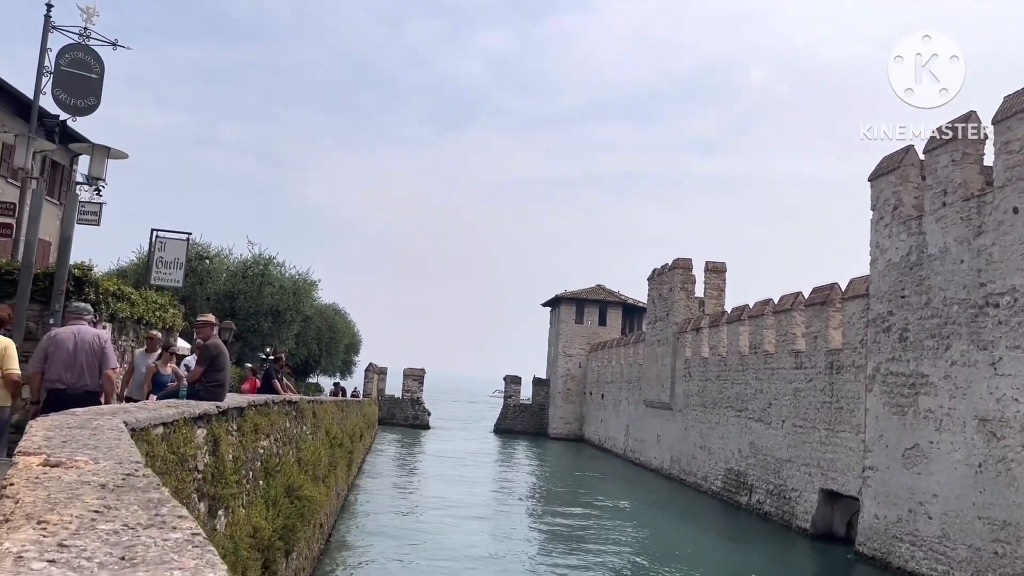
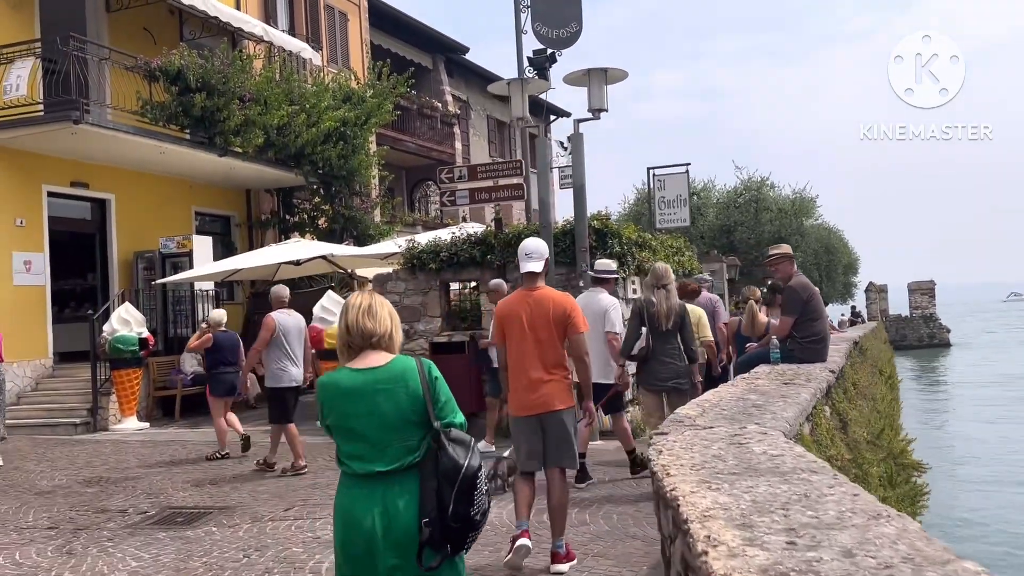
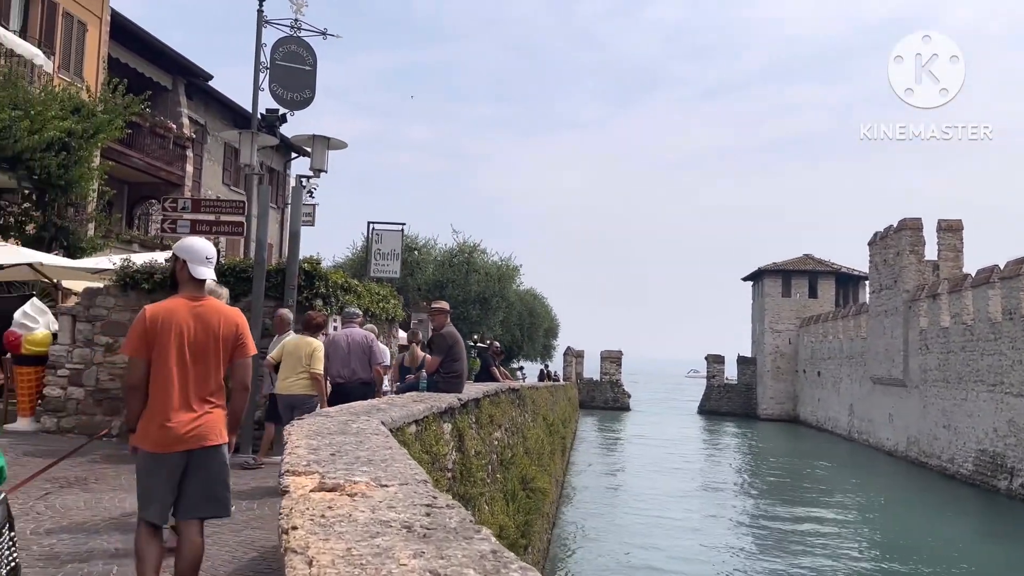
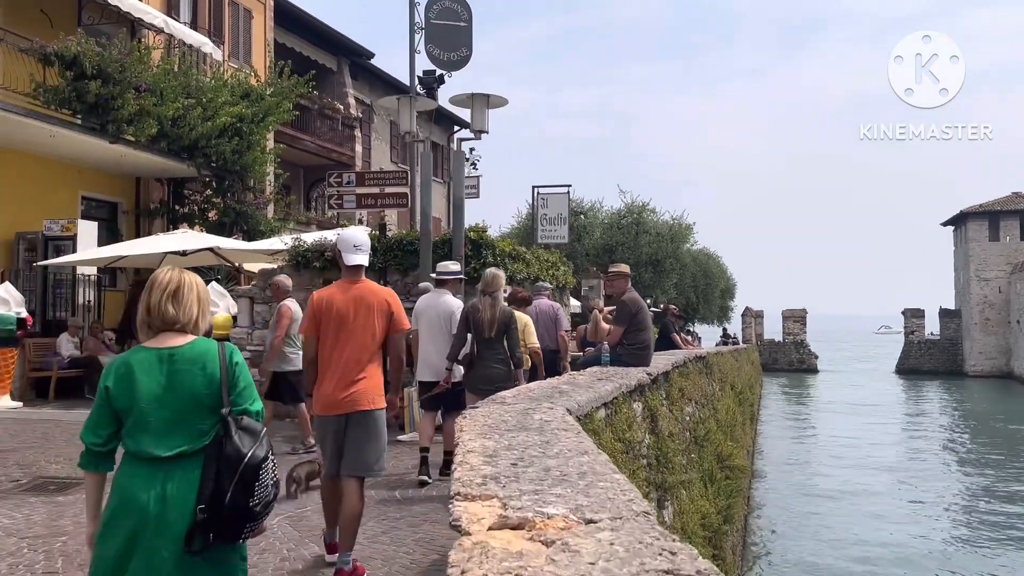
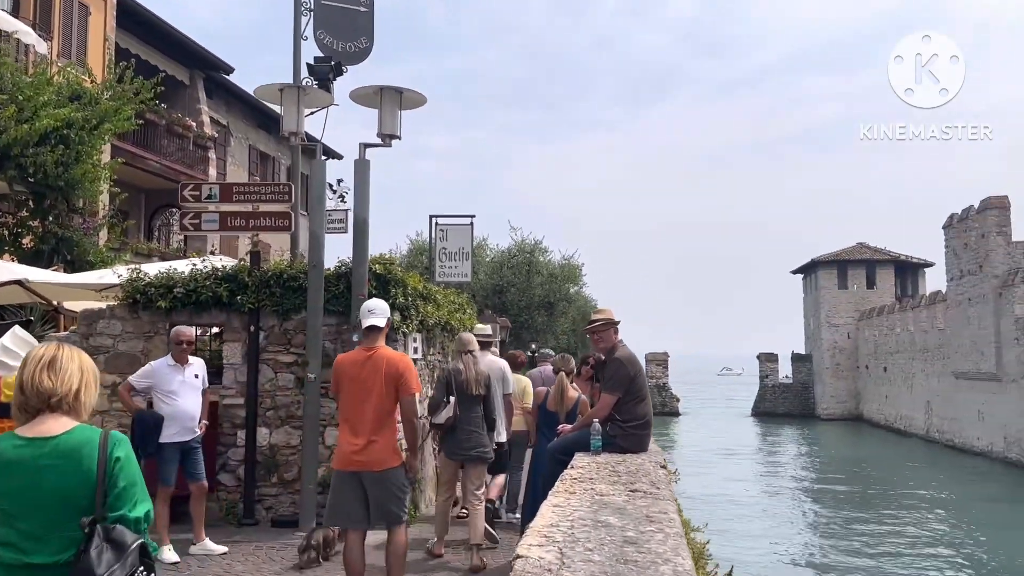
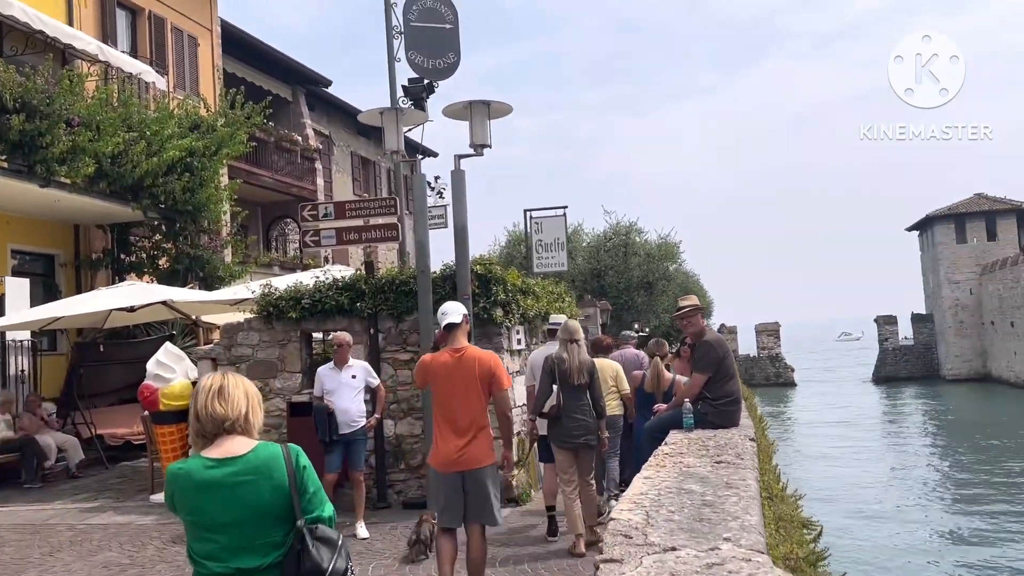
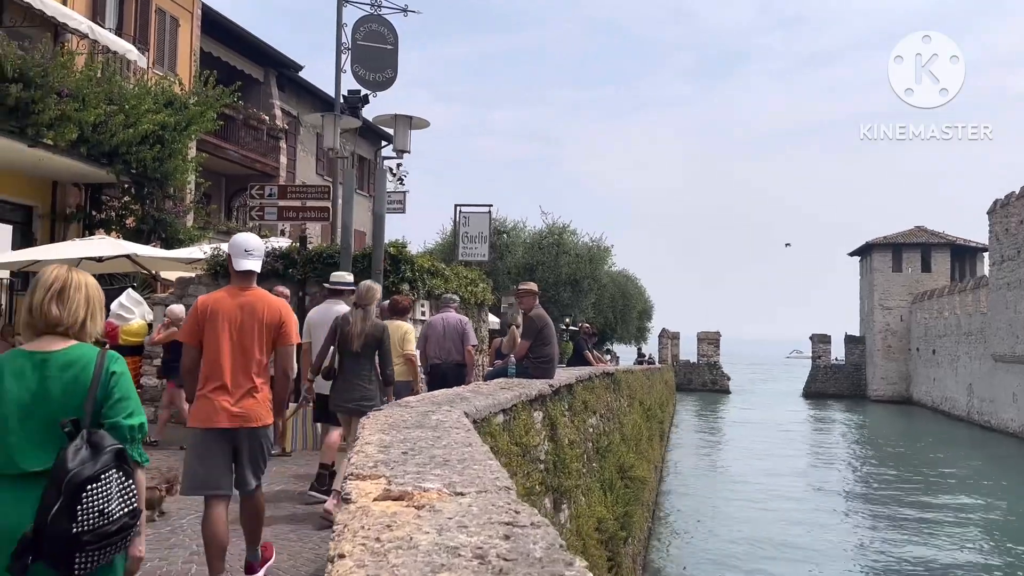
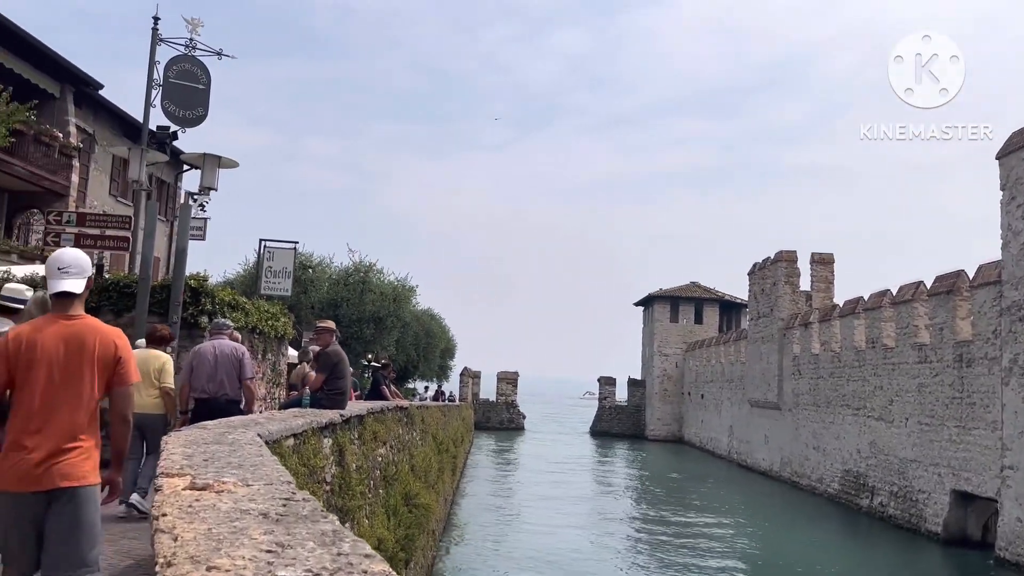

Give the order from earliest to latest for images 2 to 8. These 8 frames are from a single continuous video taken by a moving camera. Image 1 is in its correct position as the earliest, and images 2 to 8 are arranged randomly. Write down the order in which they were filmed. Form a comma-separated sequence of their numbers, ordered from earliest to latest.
8, 3, 7, 4, 2, 6, 5
